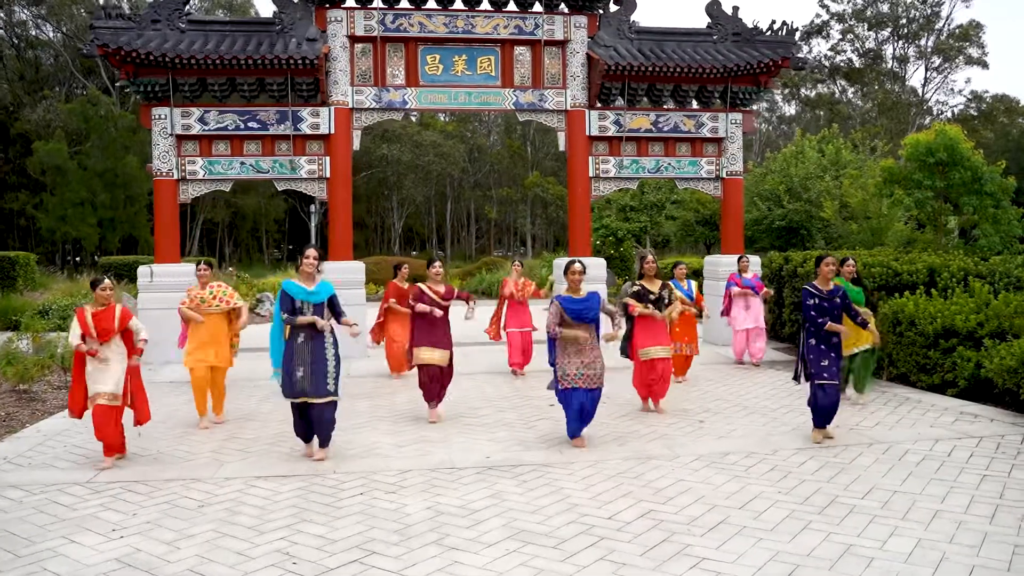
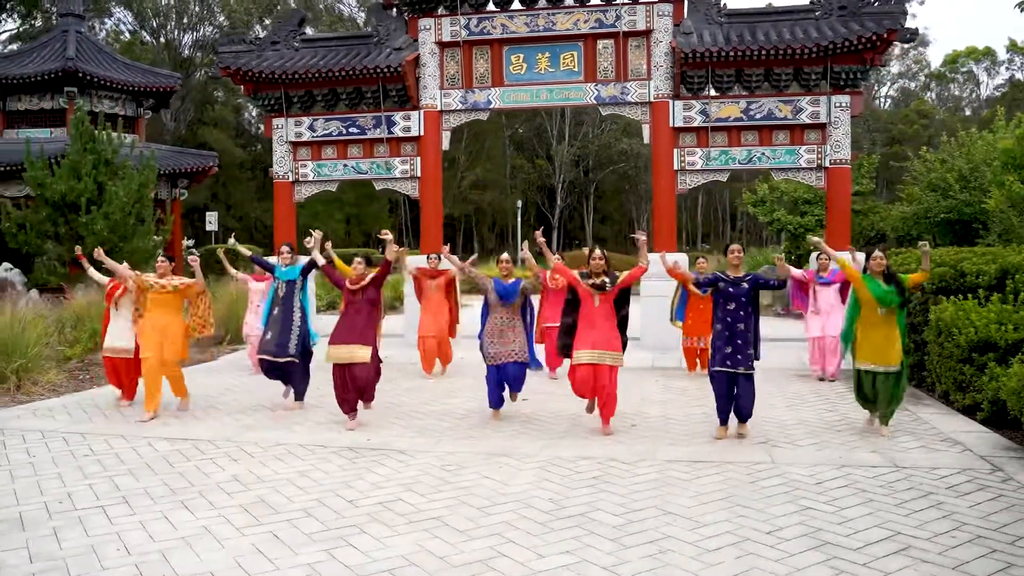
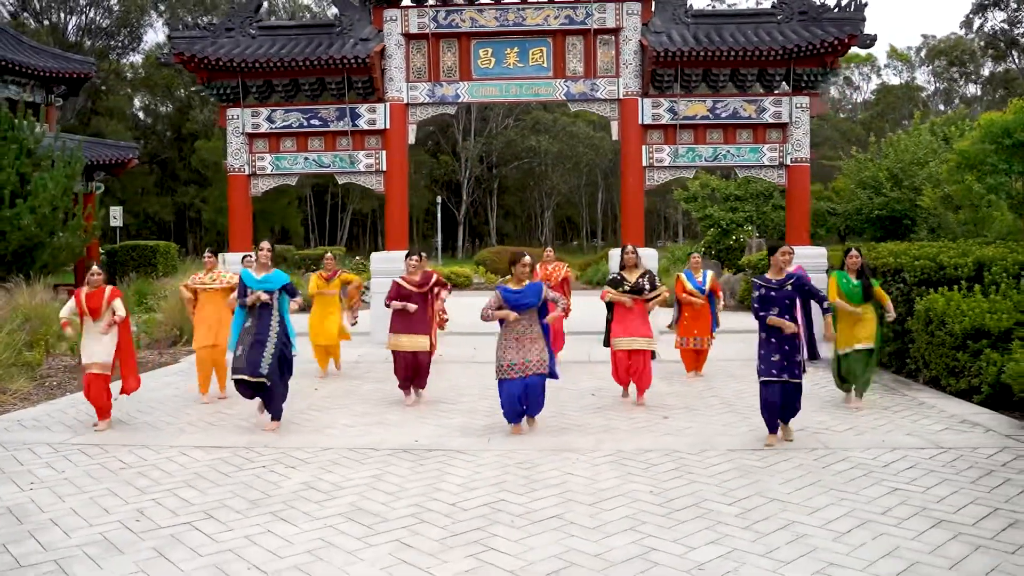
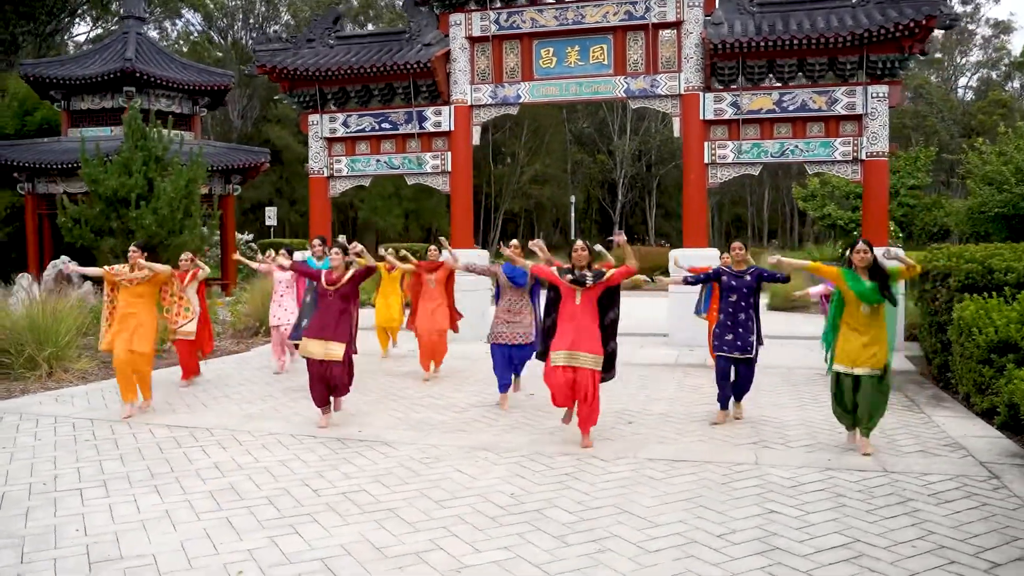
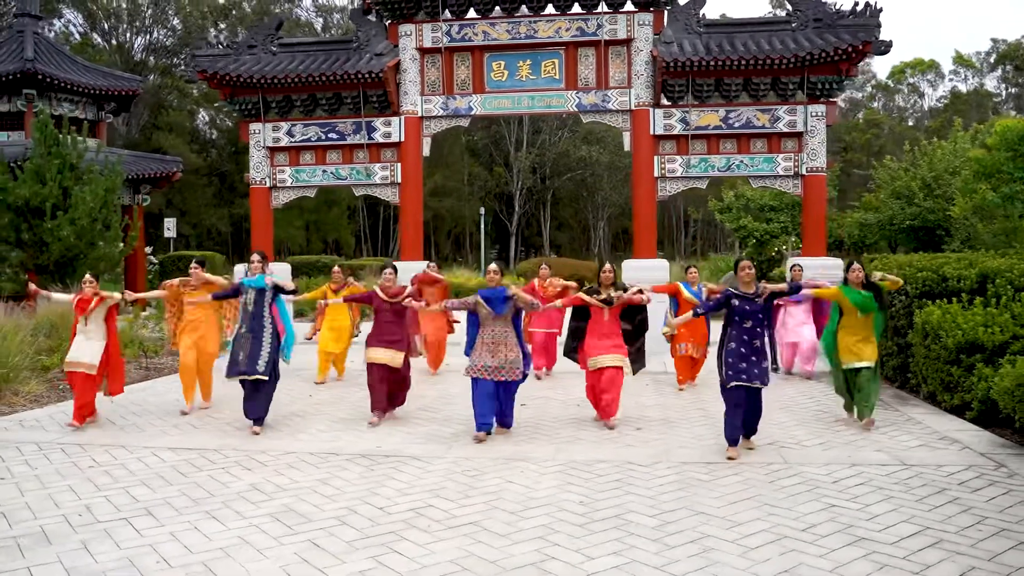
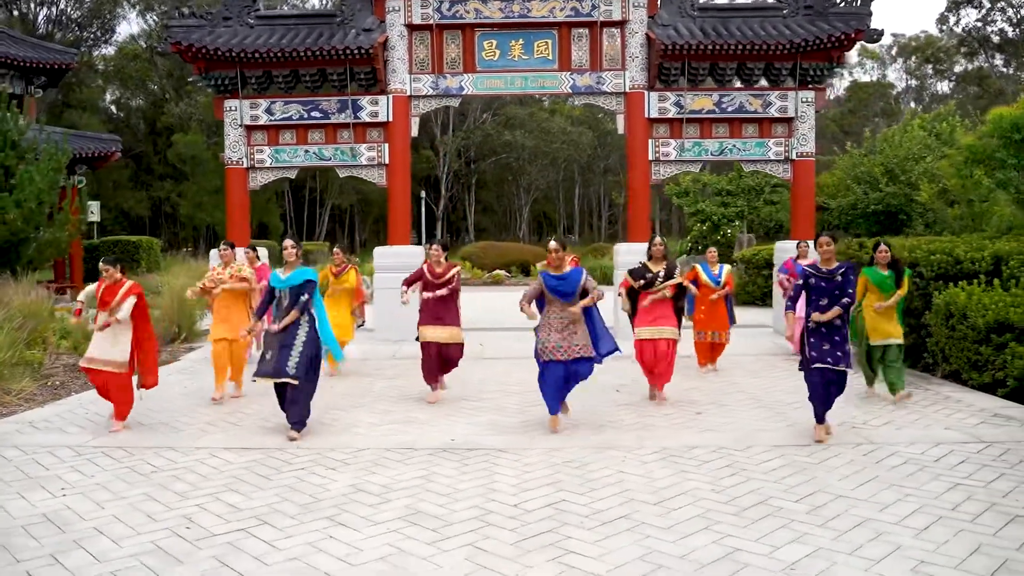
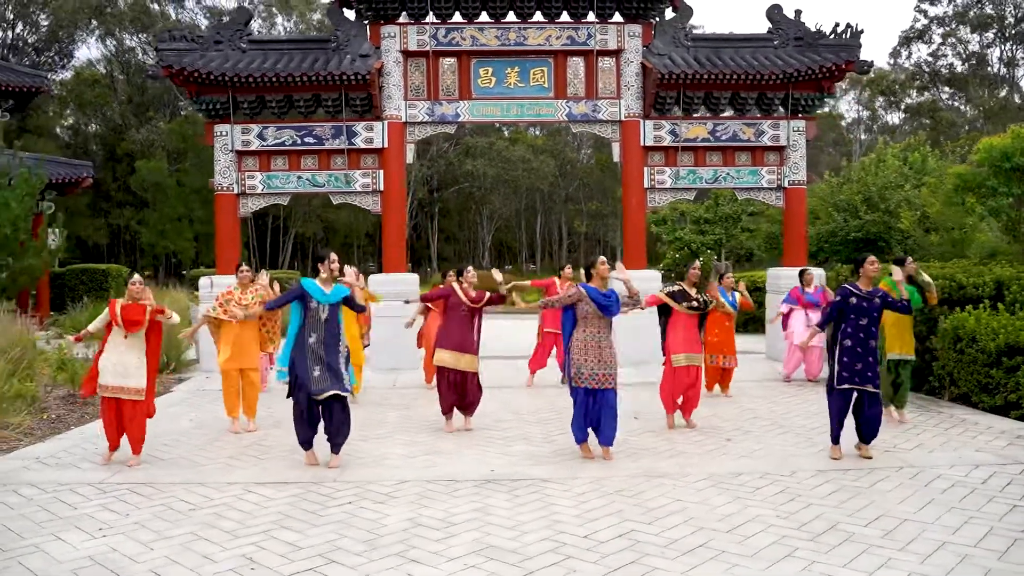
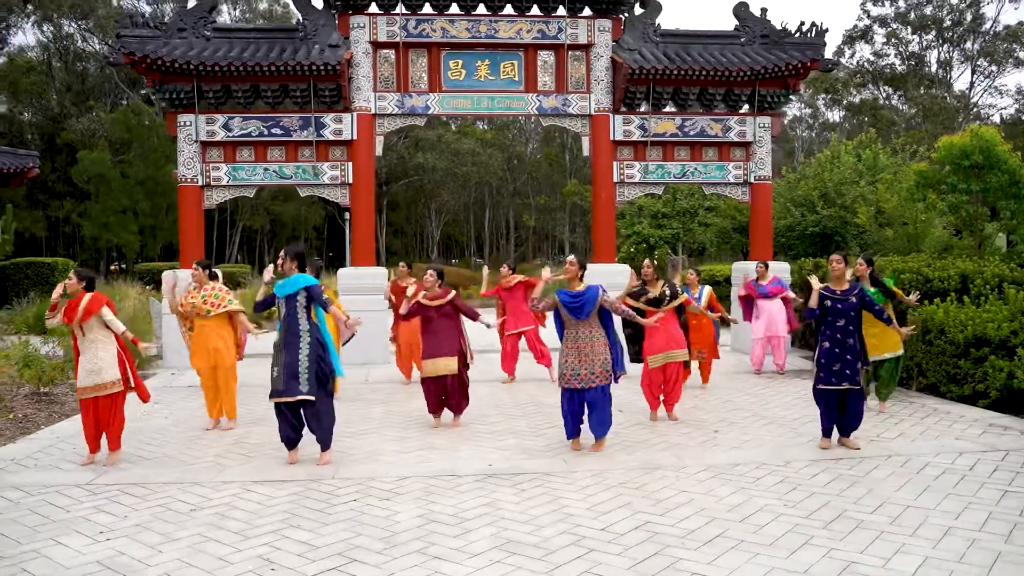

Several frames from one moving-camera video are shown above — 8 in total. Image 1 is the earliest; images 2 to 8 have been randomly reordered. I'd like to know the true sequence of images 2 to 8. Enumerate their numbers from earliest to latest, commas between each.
8, 7, 6, 3, 5, 2, 4
